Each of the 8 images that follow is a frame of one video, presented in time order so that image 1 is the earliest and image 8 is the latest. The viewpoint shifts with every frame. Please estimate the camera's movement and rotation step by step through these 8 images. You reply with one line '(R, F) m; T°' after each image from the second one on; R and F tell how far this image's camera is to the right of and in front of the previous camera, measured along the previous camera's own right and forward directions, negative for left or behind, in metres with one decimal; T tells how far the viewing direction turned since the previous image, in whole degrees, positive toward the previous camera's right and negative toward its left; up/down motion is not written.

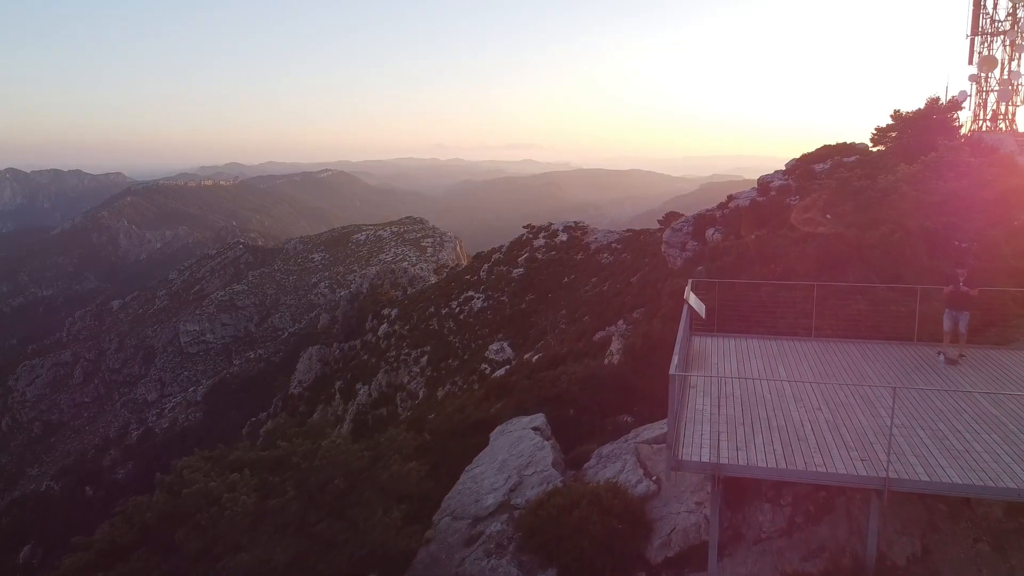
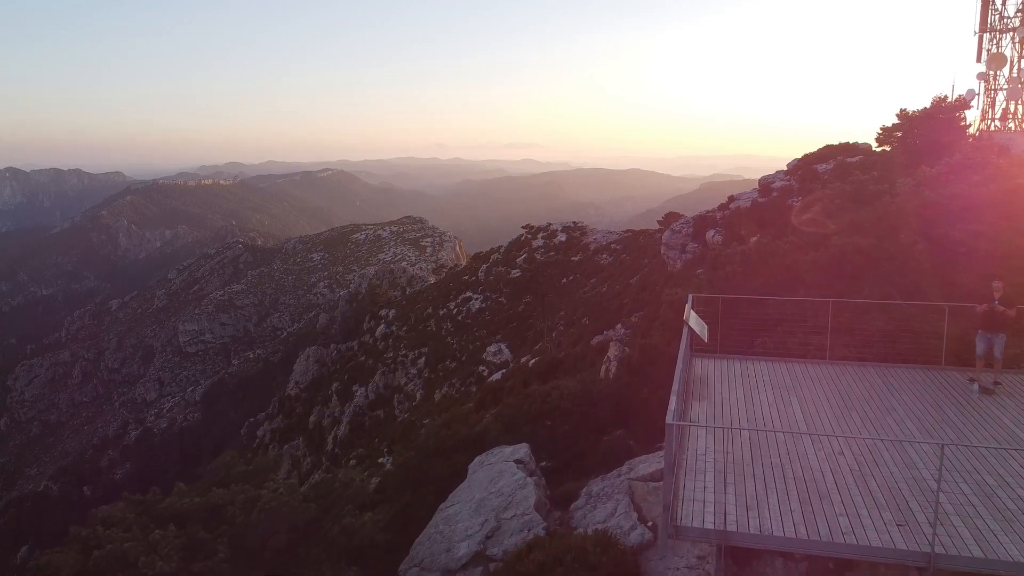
(+0.1, +0.3) m; 0°
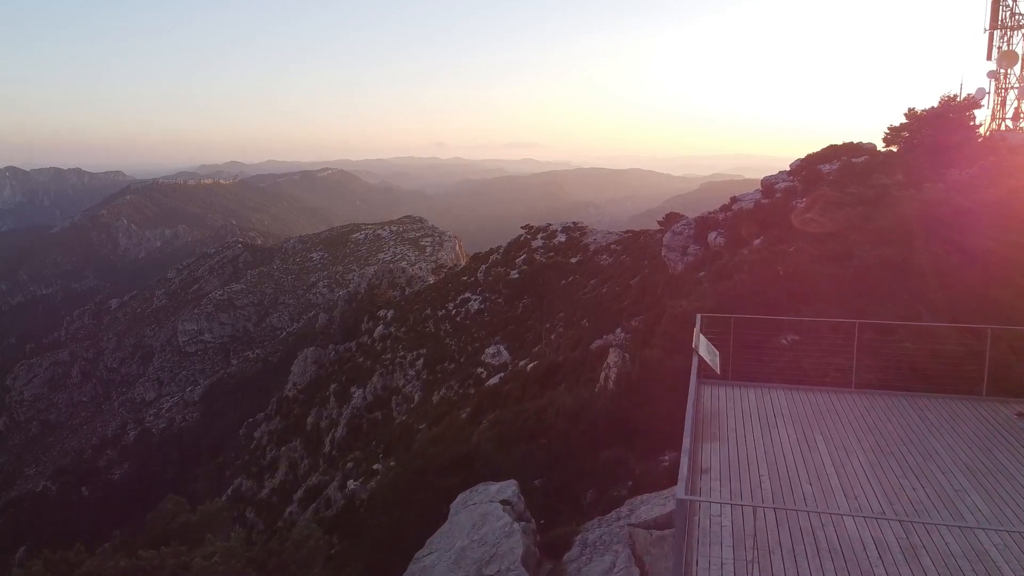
(+0.1, +0.3) m; 0°
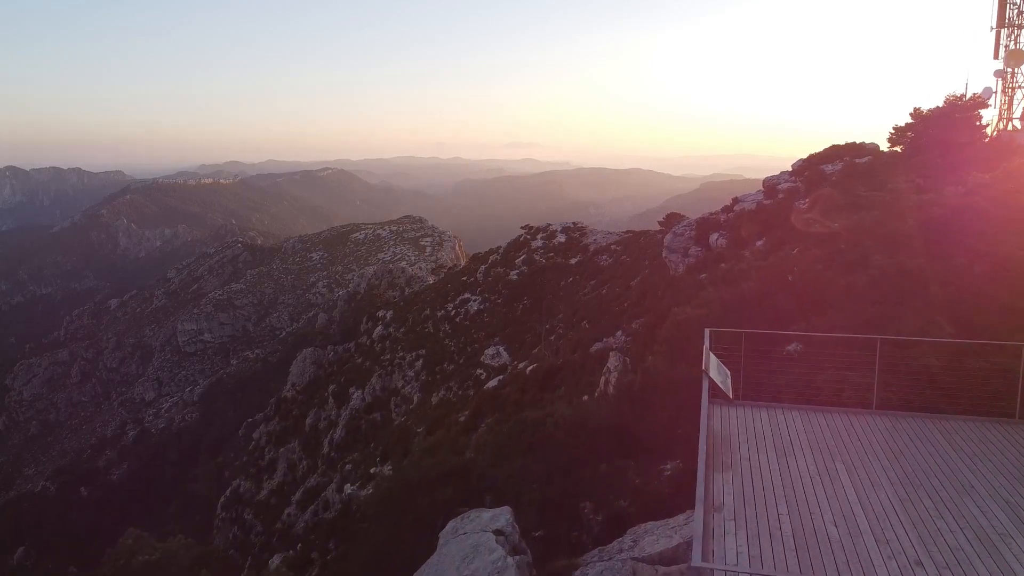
(0.0, +0.2) m; 0°
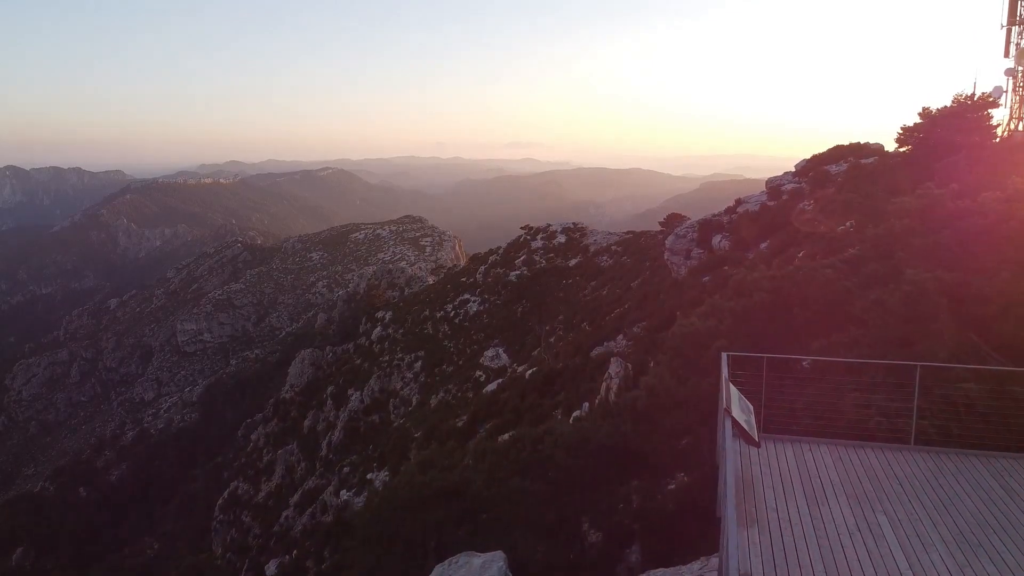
(0.0, +0.3) m; 0°
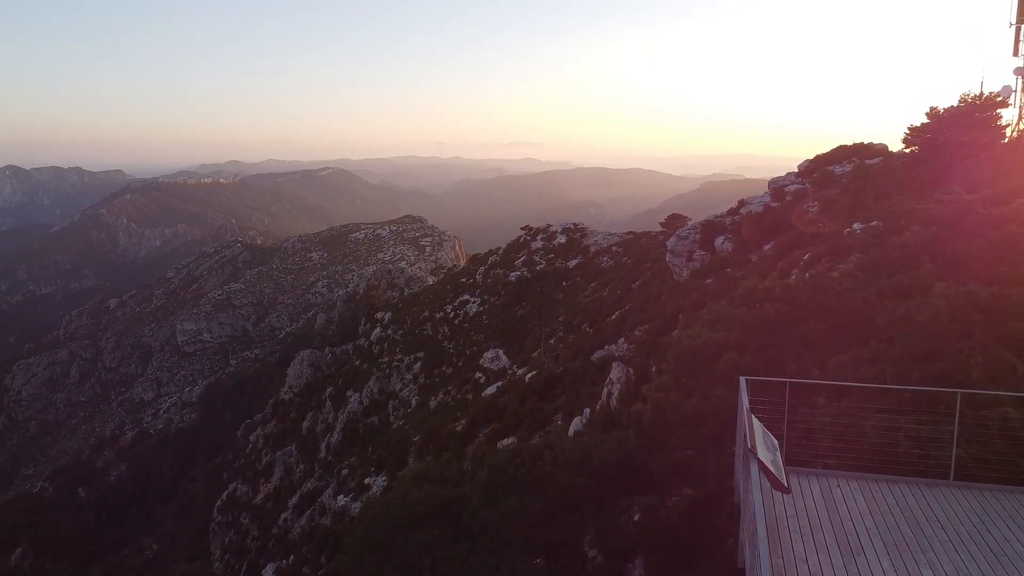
(0.0, +0.2) m; 0°
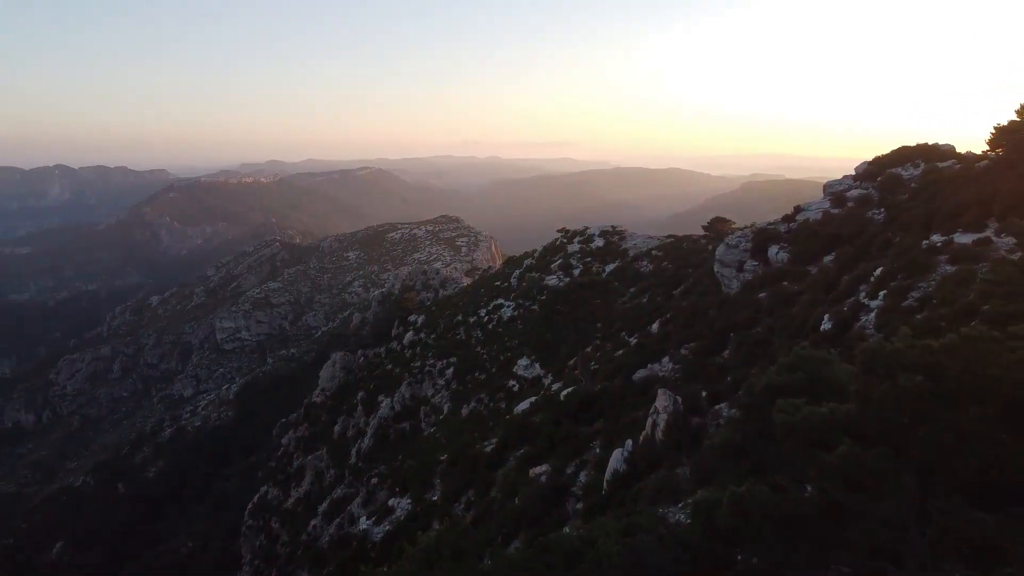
(0.0, +0.8) m; -4°
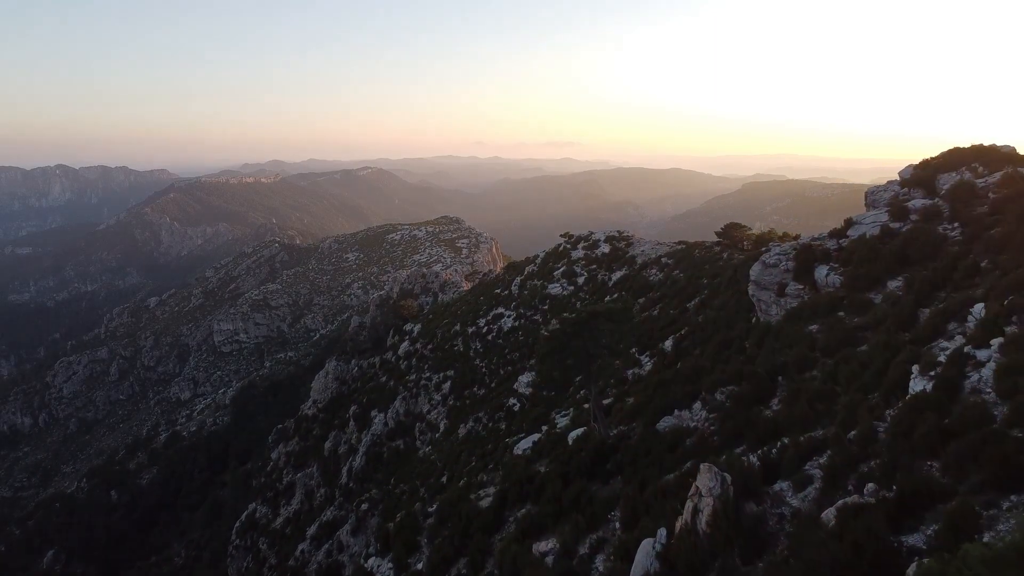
(0.0, +2.2) m; 0°
